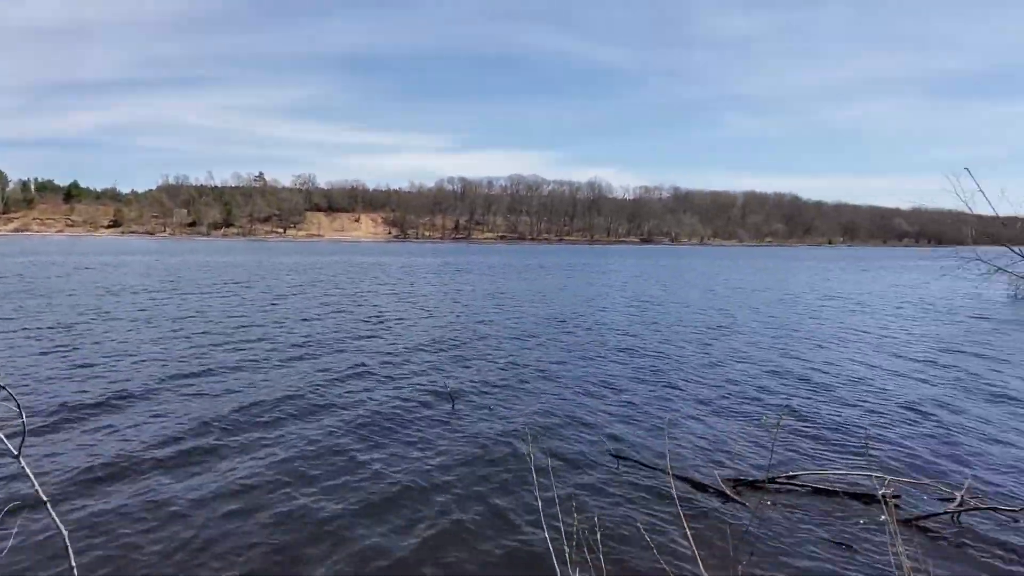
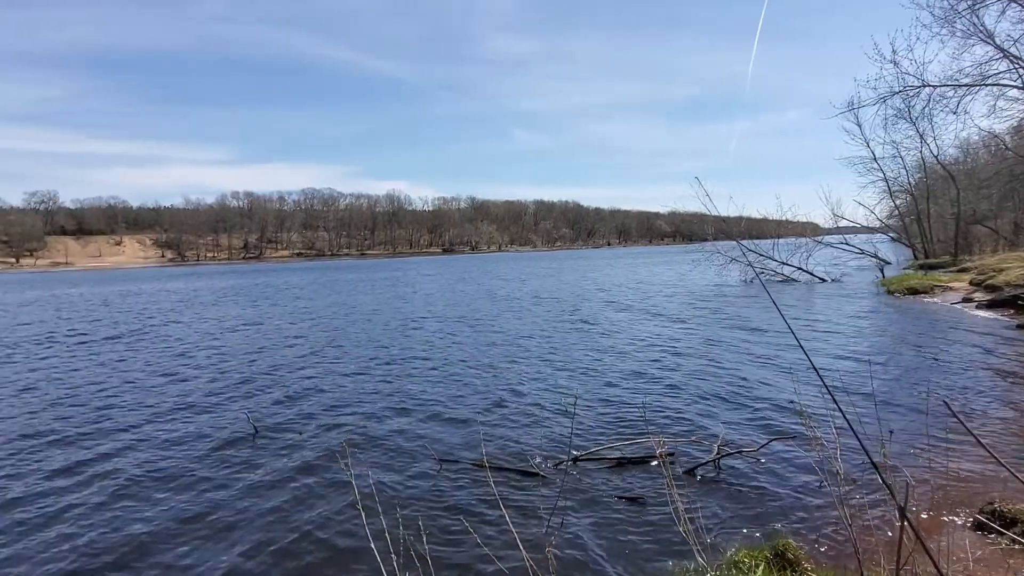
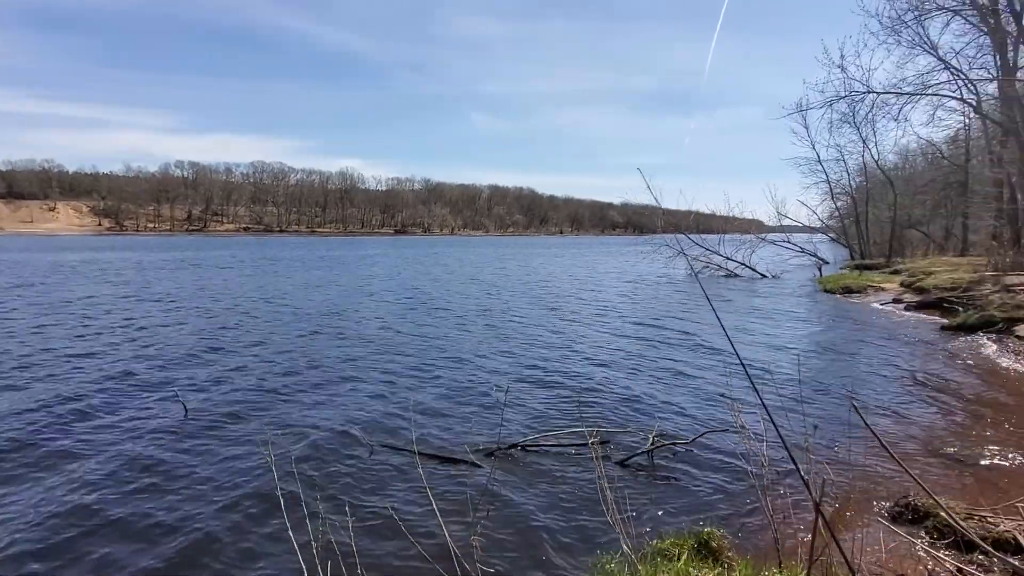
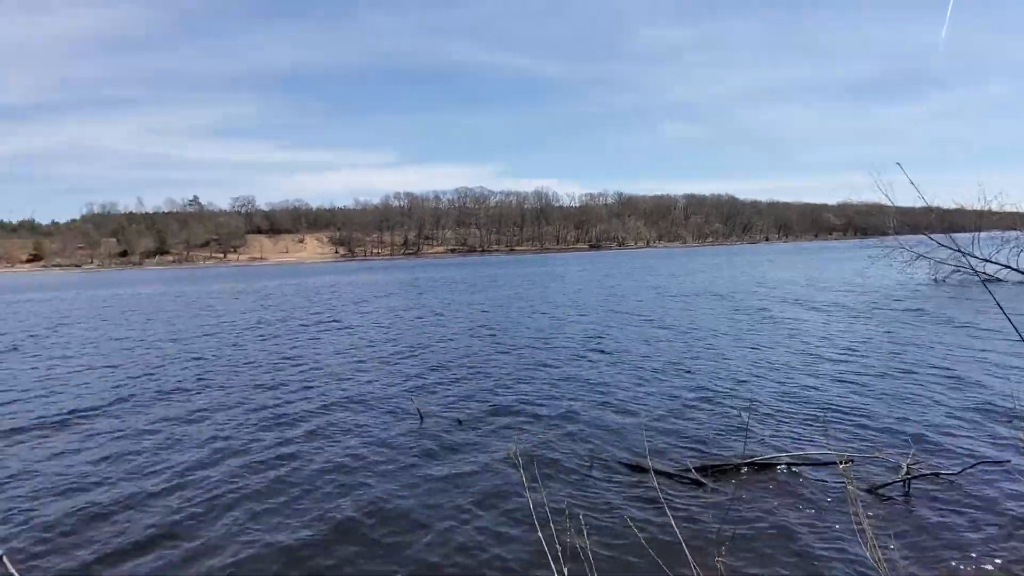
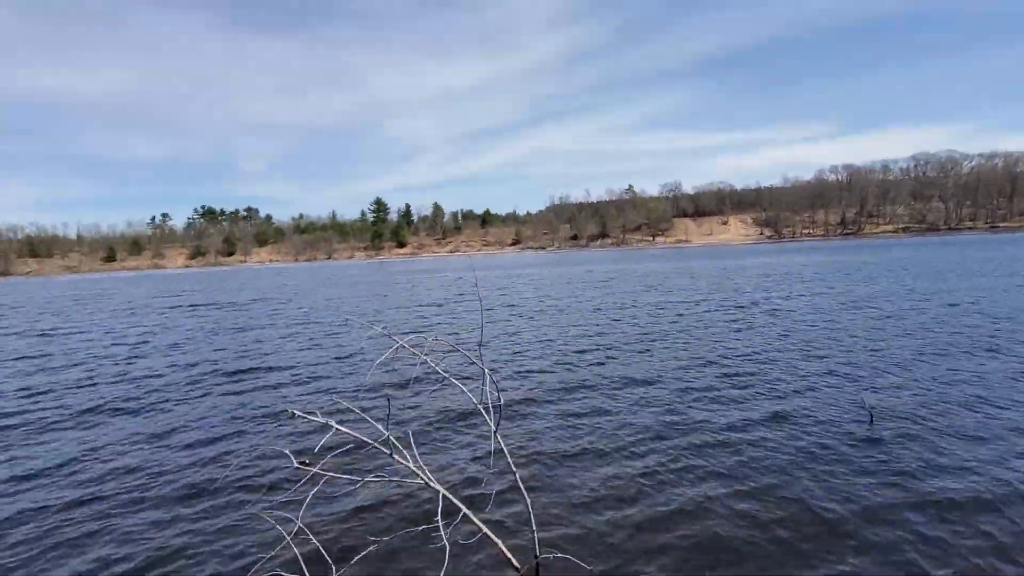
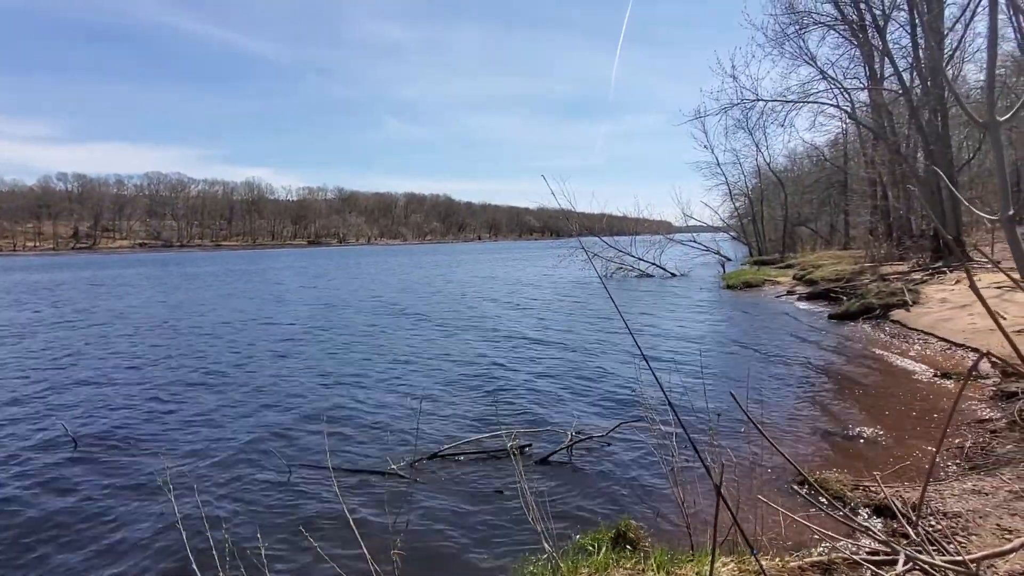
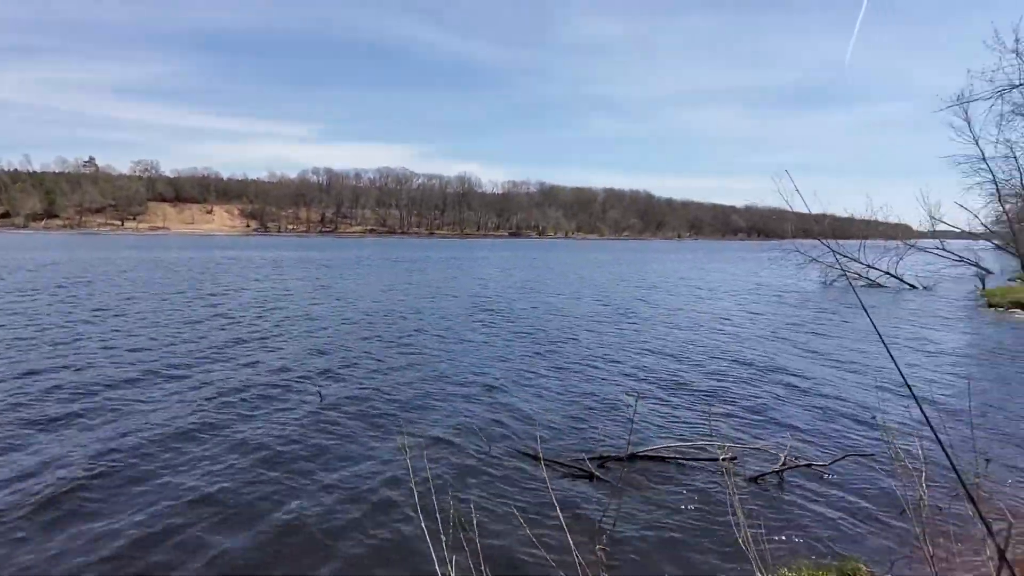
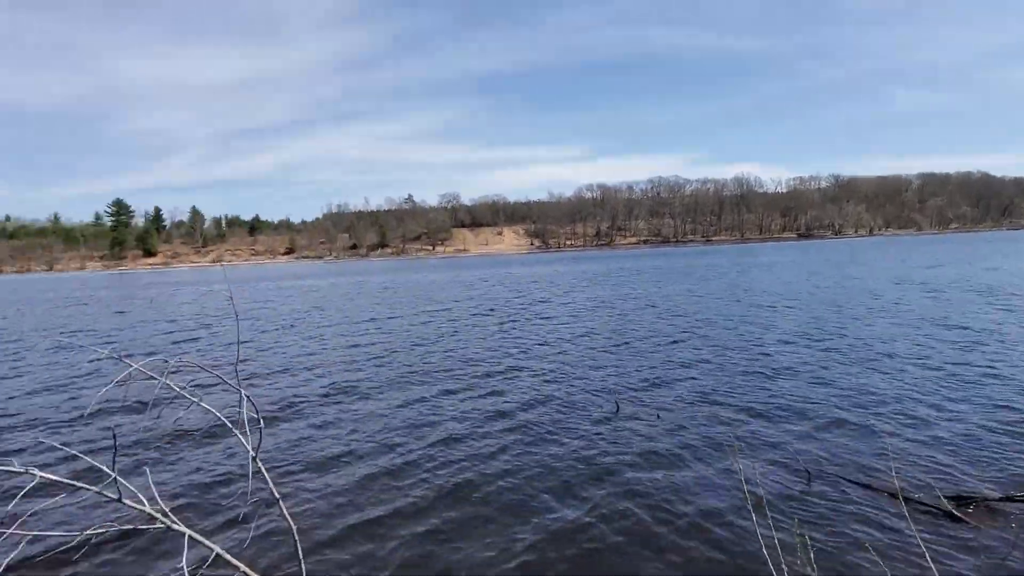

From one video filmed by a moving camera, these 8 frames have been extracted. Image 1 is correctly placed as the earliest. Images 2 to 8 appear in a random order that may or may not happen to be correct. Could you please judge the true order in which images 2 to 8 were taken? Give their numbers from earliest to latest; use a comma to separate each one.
7, 3, 6, 2, 4, 8, 5
